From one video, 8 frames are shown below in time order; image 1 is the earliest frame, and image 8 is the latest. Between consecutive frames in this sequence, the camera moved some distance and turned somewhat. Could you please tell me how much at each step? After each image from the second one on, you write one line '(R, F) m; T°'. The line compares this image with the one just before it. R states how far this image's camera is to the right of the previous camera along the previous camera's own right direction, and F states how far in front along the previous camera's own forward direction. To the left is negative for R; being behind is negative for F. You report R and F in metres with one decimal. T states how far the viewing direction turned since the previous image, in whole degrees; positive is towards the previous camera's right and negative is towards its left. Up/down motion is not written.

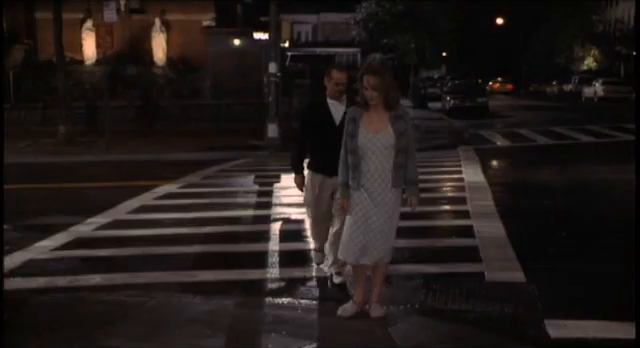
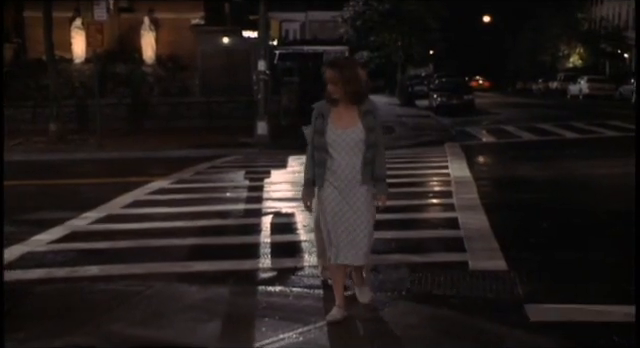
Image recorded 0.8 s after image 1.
(0.0, -0.3) m; +1°
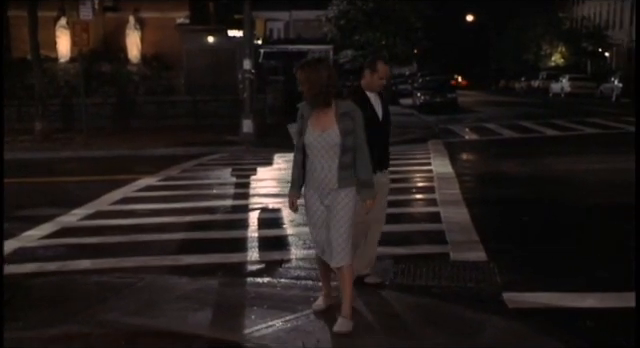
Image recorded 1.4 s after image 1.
(0.0, -0.3) m; +1°
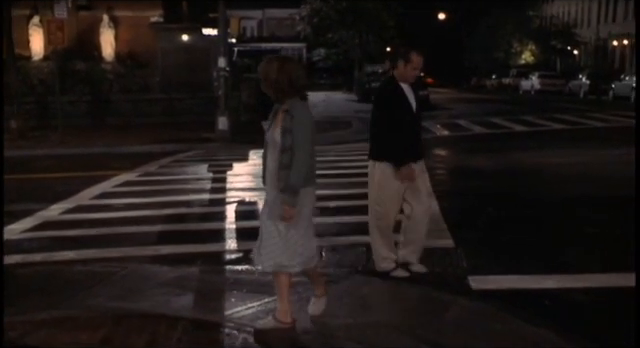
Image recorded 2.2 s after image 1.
(0.0, -0.4) m; +2°
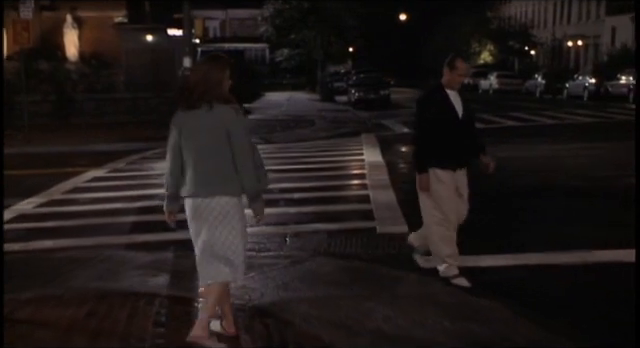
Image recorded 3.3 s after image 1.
(0.0, -0.7) m; +3°
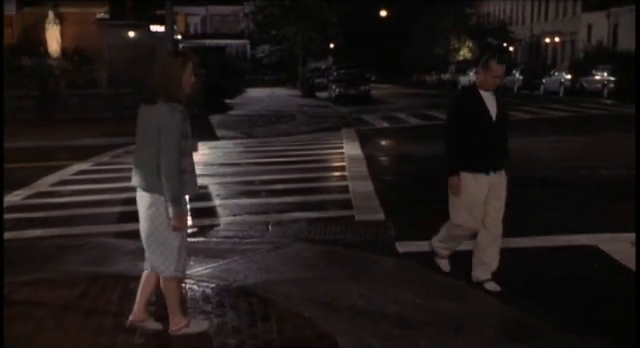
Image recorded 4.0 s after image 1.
(0.0, -0.5) m; +1°
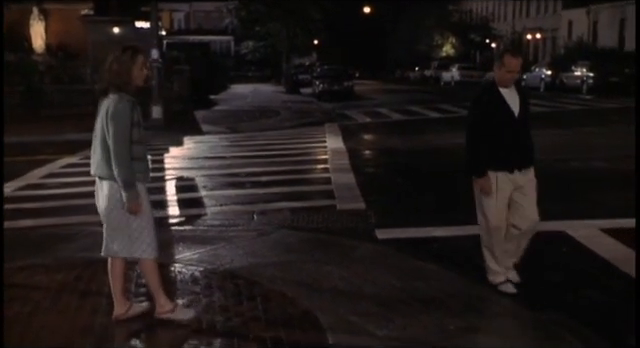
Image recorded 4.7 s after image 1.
(0.0, -0.4) m; +1°
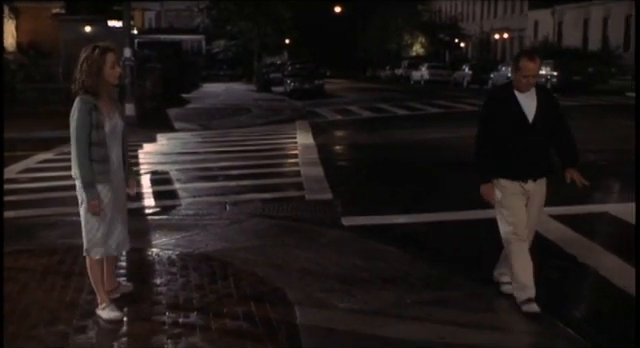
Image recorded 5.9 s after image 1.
(0.0, -0.6) m; +2°
